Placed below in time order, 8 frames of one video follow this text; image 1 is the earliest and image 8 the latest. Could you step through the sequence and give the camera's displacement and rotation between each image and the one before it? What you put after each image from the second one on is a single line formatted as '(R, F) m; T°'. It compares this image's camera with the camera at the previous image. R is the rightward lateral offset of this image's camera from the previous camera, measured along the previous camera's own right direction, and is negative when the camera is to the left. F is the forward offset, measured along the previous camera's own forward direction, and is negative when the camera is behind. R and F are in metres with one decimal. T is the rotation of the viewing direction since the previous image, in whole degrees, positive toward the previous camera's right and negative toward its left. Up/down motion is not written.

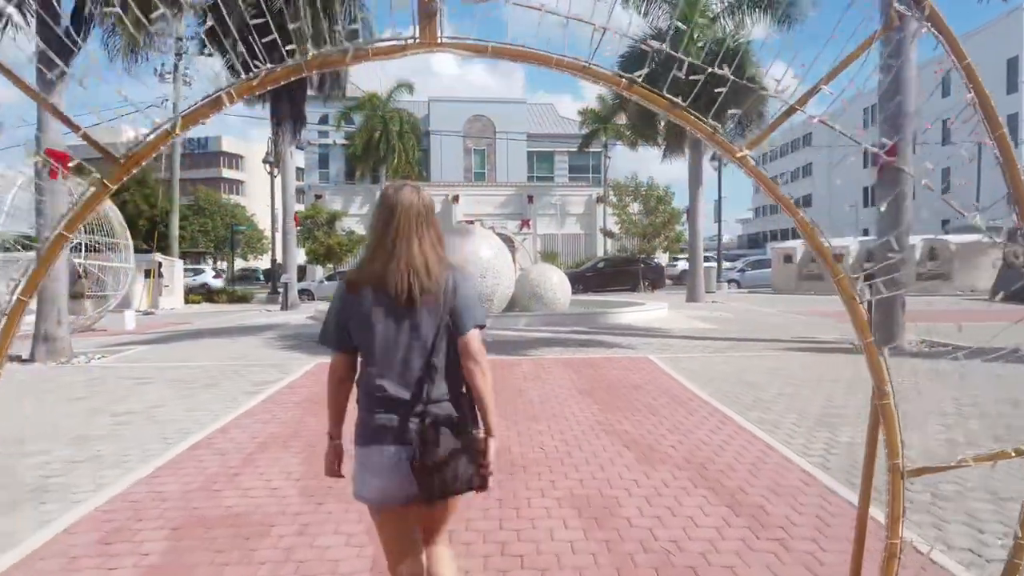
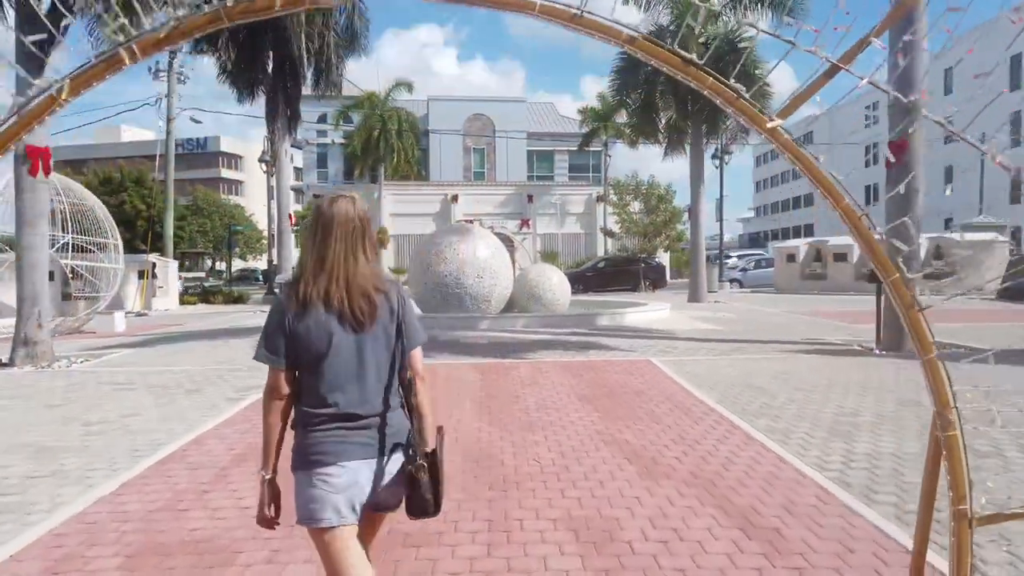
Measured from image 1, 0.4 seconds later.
(+0.1, +0.4) m; 0°
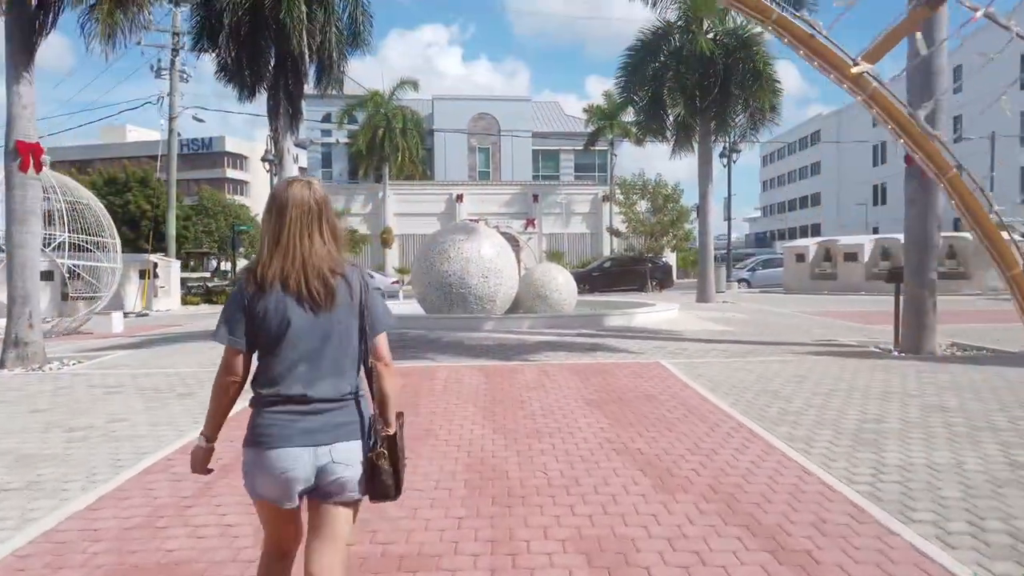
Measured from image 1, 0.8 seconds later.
(0.0, +0.4) m; 0°
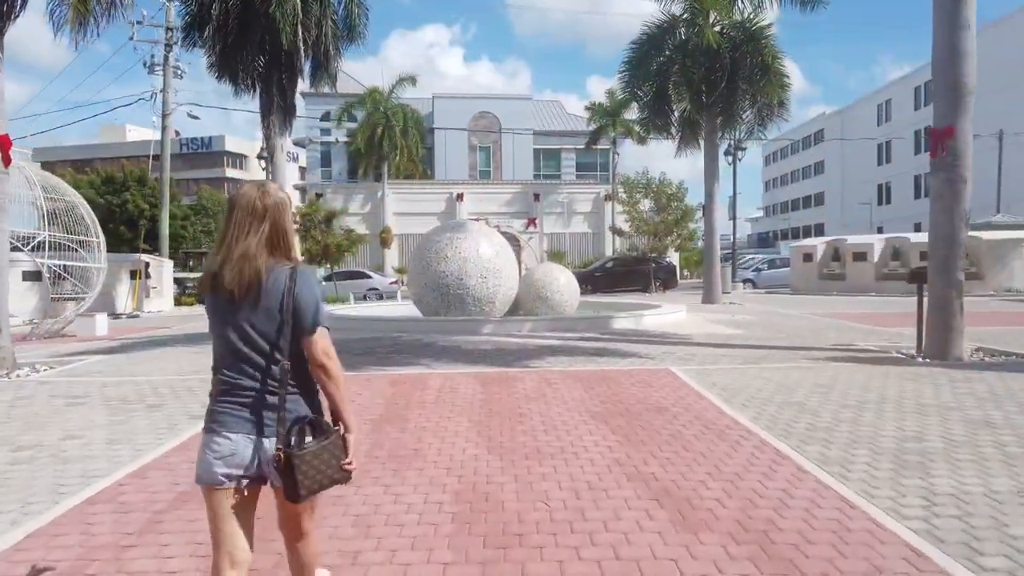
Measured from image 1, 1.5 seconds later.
(0.0, +0.7) m; 0°
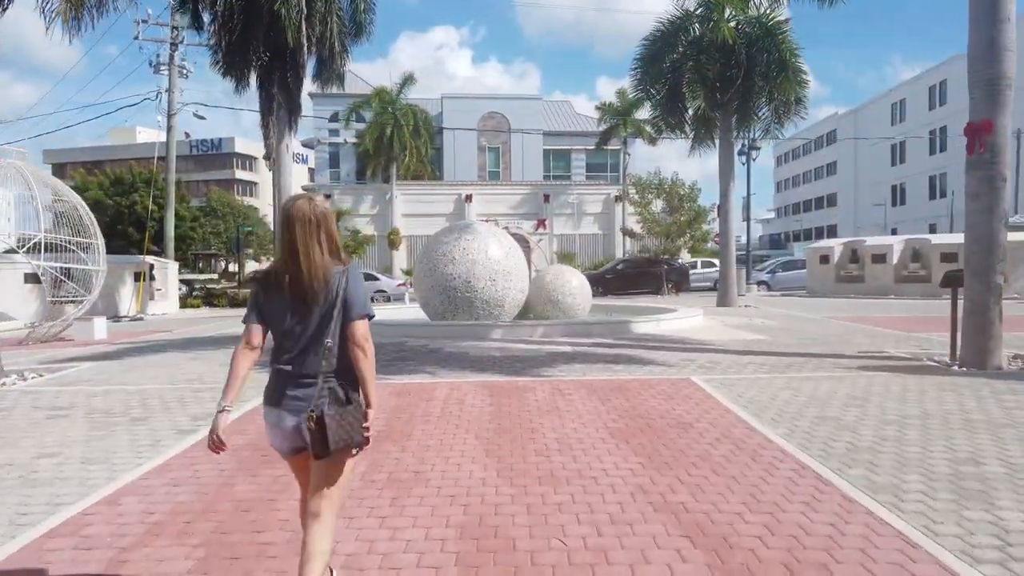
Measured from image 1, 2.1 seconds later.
(0.0, +0.6) m; -1°
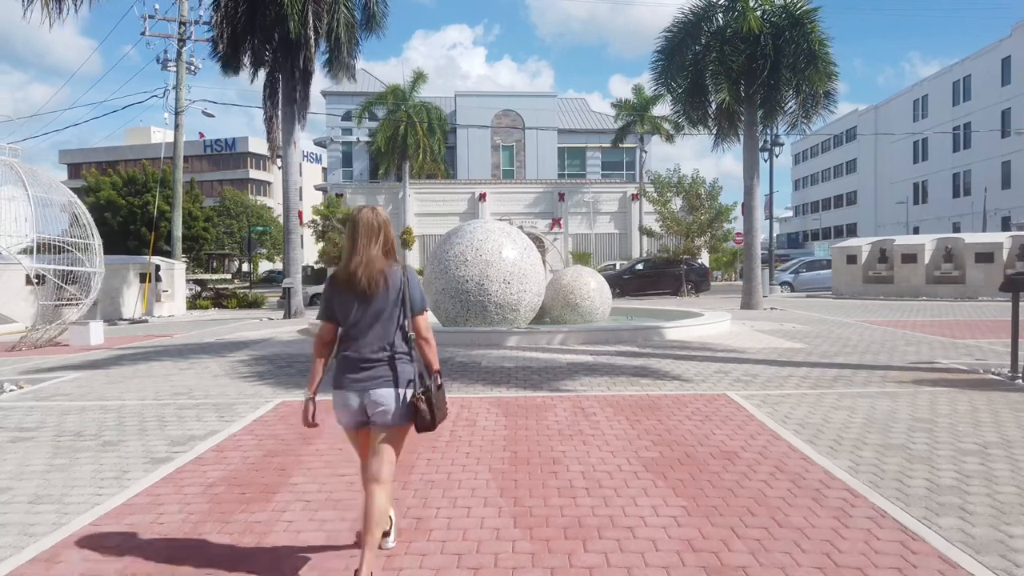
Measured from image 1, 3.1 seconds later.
(0.0, +0.9) m; -1°
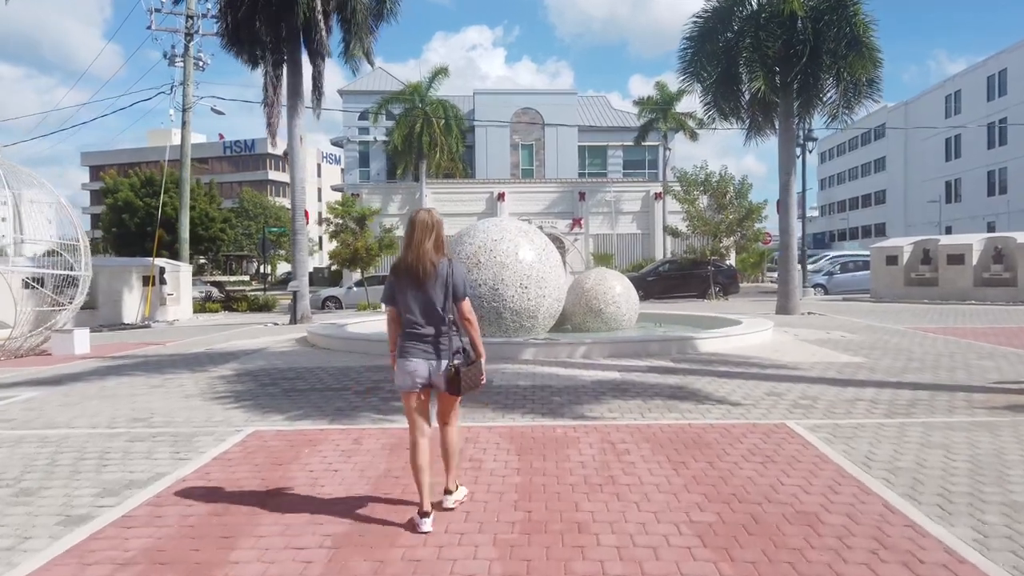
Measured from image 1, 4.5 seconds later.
(0.0, +1.4) m; -2°
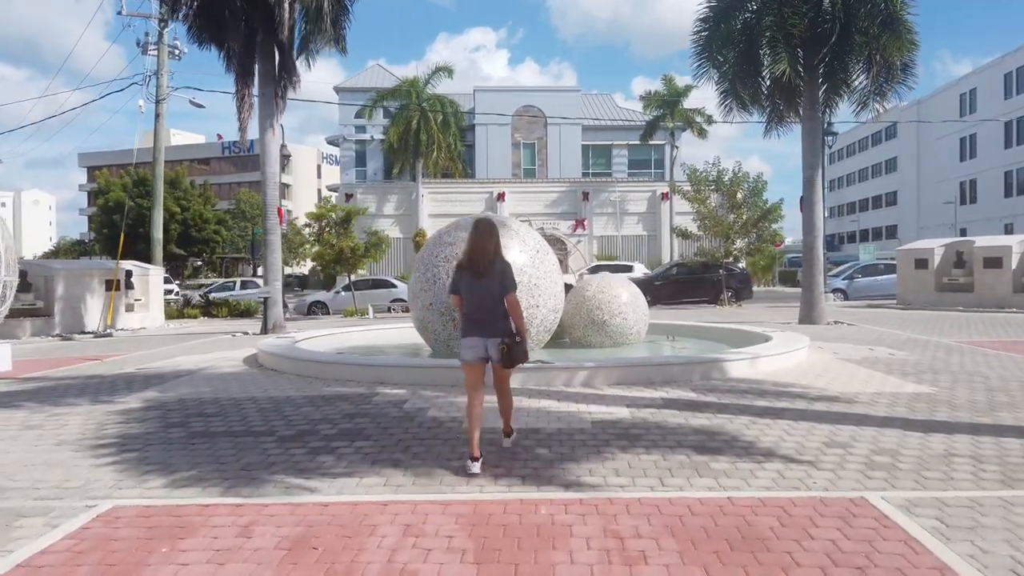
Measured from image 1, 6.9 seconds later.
(+0.3, +2.2) m; 0°
